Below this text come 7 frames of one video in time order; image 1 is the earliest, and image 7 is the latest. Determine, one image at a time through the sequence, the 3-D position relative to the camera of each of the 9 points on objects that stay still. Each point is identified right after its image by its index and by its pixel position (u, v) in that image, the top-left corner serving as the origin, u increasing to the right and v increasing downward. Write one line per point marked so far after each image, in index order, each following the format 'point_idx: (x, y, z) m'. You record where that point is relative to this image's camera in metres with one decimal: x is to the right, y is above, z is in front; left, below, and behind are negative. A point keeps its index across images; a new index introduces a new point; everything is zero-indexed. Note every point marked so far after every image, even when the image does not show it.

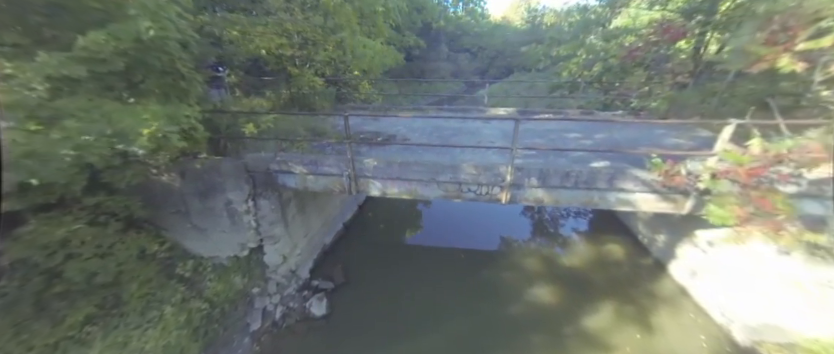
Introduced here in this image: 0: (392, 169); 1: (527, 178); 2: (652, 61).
0: (-0.4, +0.1, +4.2) m
1: (+1.5, 0.0, +3.9) m
2: (+6.4, +3.1, +7.7) m
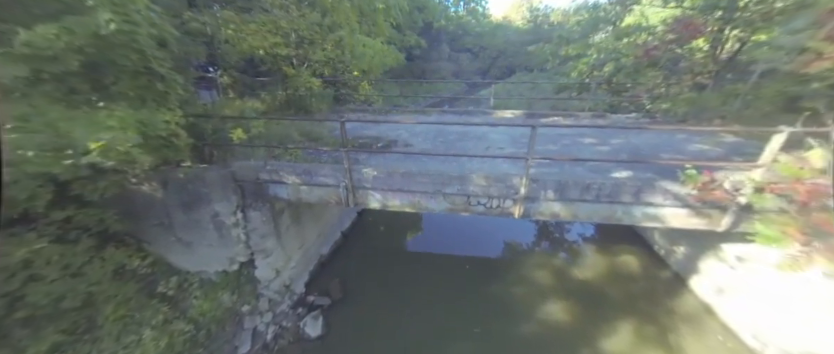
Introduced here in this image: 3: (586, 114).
0: (-0.3, 0.0, +3.8) m
1: (+1.6, -0.2, +3.5) m
2: (+6.5, +3.0, +7.3) m
3: (+4.4, +1.6, +7.1) m
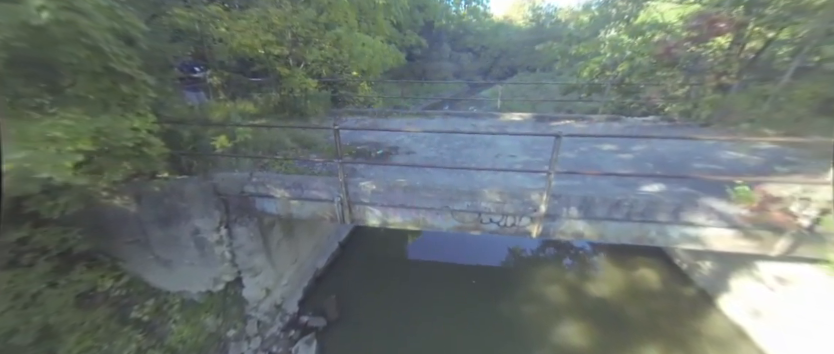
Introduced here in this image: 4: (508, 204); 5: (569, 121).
0: (-0.3, -0.2, +3.4) m
1: (+1.6, -0.3, +3.1) m
2: (+6.5, +2.8, +6.8) m
3: (+4.4, +1.4, +6.7) m
4: (+1.0, -0.3, +3.2) m
5: (+3.6, +1.3, +6.7) m
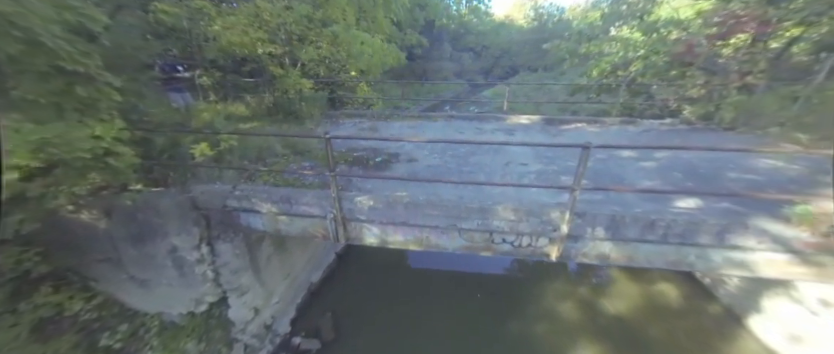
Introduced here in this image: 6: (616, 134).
0: (-0.2, -0.4, +3.0) m
1: (+1.7, -0.5, +2.7) m
2: (+6.6, +2.7, +6.4) m
3: (+4.4, +1.3, +6.3) m
4: (+1.1, -0.5, +2.8) m
5: (+3.7, +1.2, +6.3) m
6: (+4.0, +0.9, +5.6) m
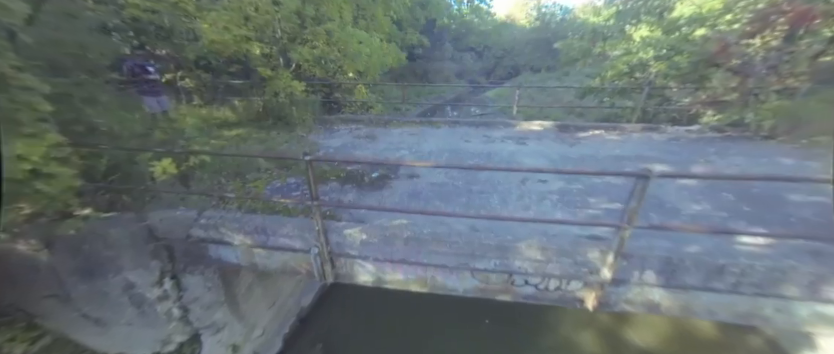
0: (-0.2, -0.6, +2.4) m
1: (+1.7, -0.7, +2.1) m
2: (+6.6, +2.4, +5.9) m
3: (+4.5, +1.1, +5.7) m
4: (+1.1, -0.7, +2.2) m
5: (+3.7, +1.0, +5.7) m
6: (+4.0, +0.6, +5.0) m
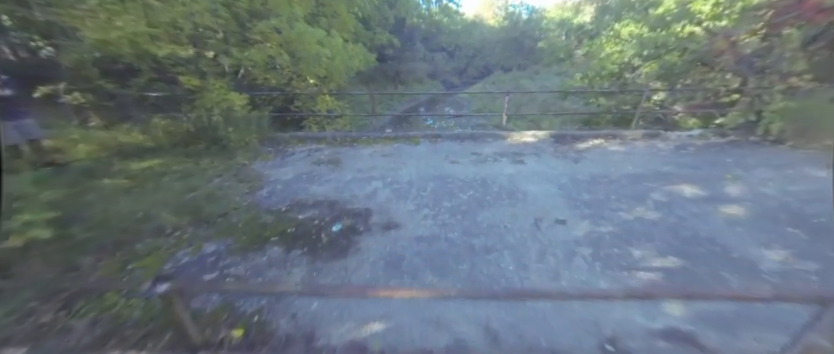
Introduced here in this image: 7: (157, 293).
0: (-0.3, -1.1, +1.4) m
1: (+1.7, -1.1, +1.3) m
2: (+6.0, +2.3, +5.4) m
3: (+4.0, +0.8, +5.1) m
4: (+1.0, -1.1, +1.3) m
5: (+3.2, +0.7, +5.0) m
6: (+3.6, +0.4, +4.4) m
7: (-1.7, -0.8, +2.0) m
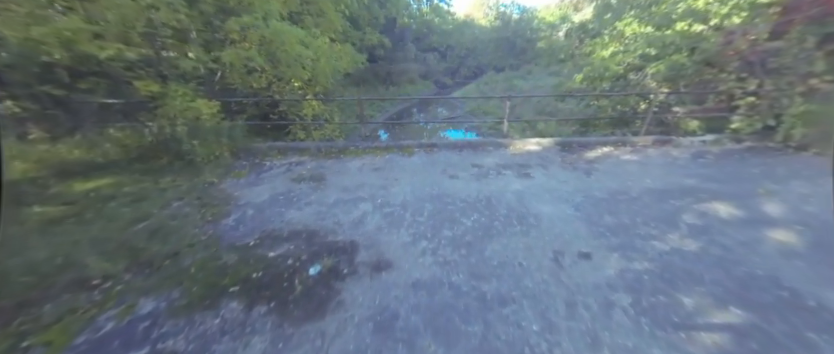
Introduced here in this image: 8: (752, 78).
0: (-0.3, -1.3, +0.9) m
1: (+1.7, -1.3, +0.9) m
2: (+5.9, +2.2, +5.1) m
3: (+3.9, +0.7, +4.7) m
4: (+1.1, -1.3, +0.9) m
5: (+3.1, +0.5, +4.6) m
6: (+3.5, +0.2, +4.0) m
7: (-1.7, -1.0, +1.4) m
8: (+5.9, +1.7, +4.9) m
